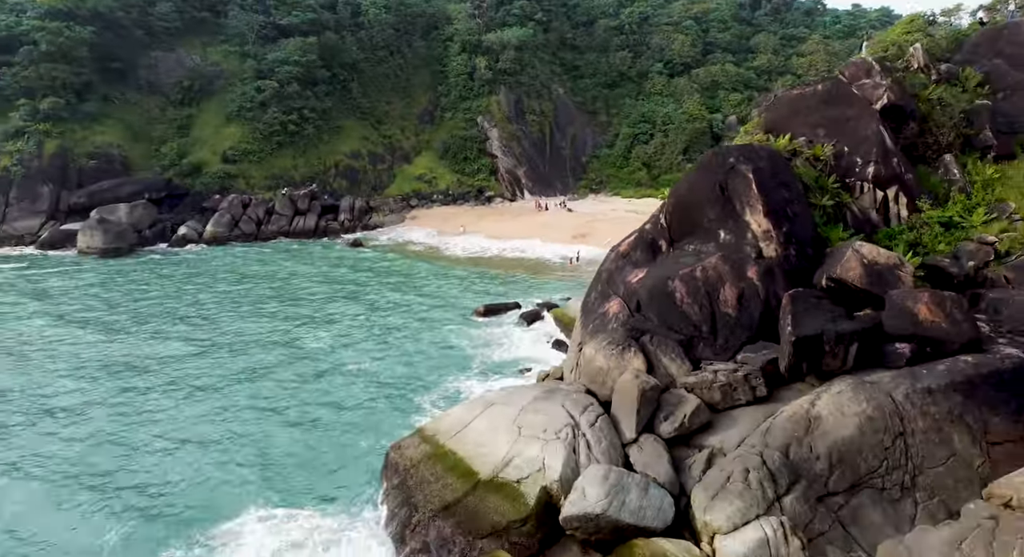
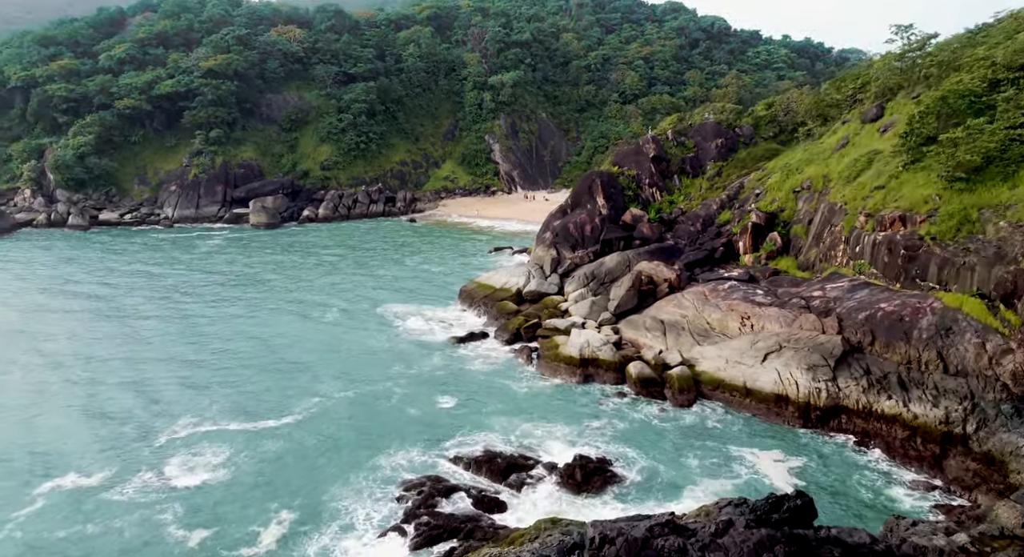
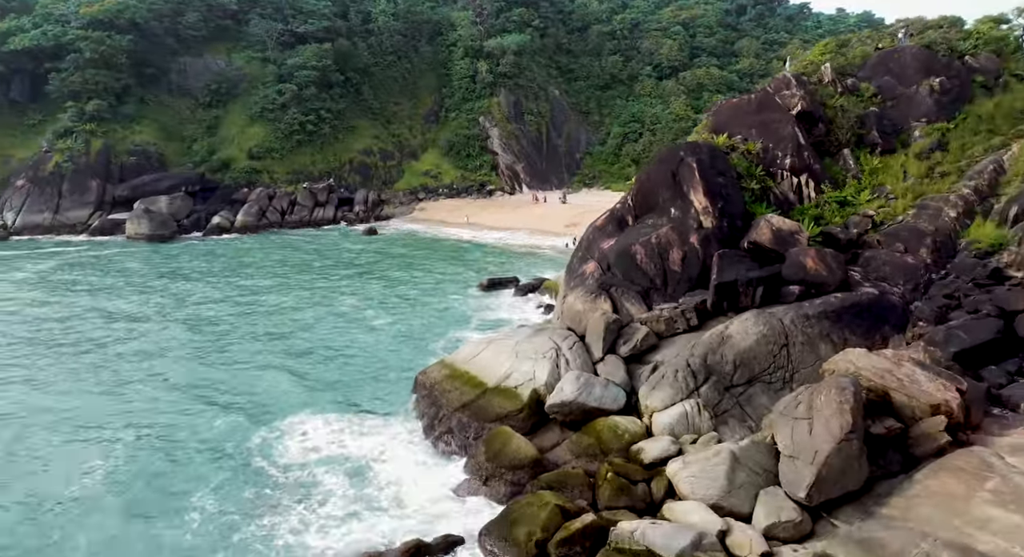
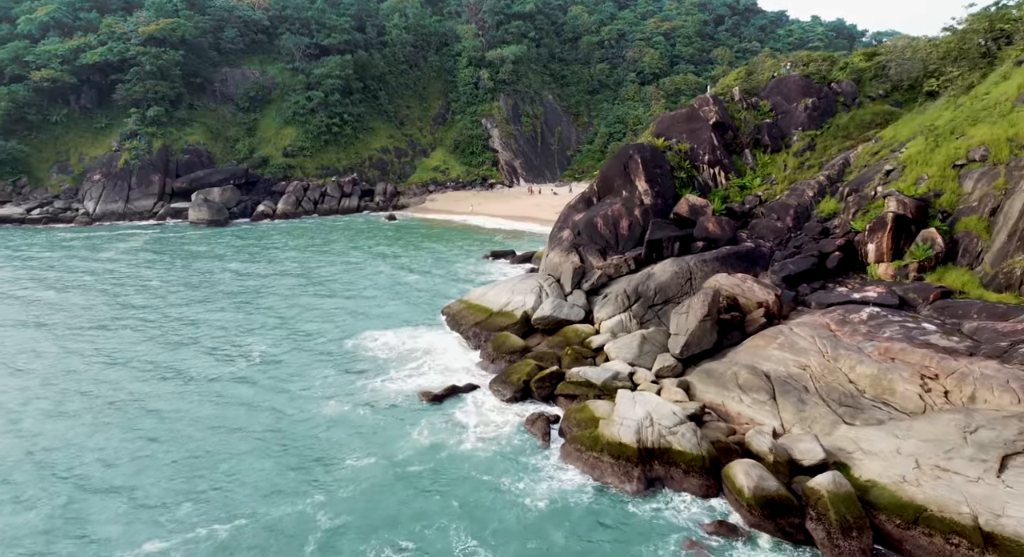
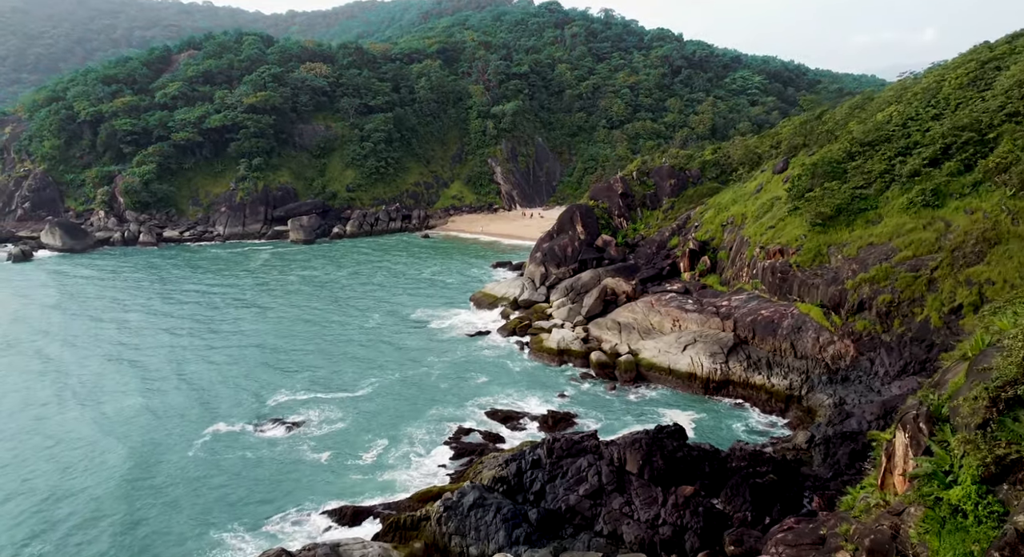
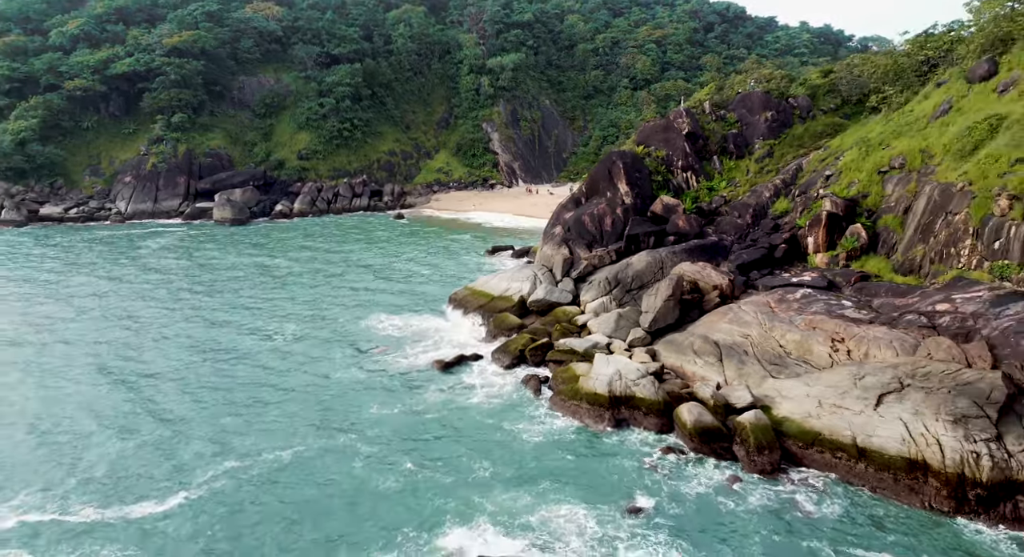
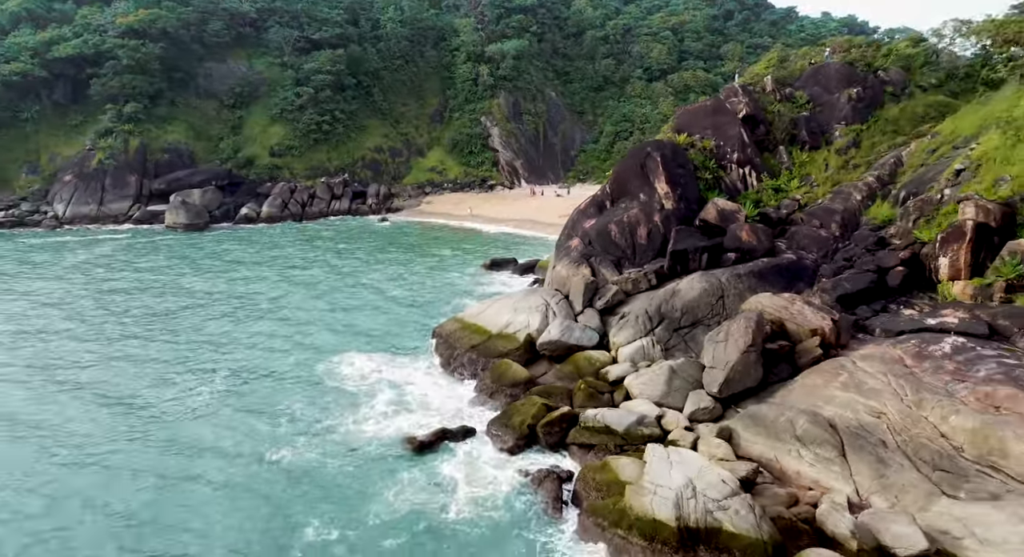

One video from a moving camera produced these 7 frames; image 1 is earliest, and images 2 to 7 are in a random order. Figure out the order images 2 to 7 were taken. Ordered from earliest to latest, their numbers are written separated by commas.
3, 7, 4, 6, 2, 5
